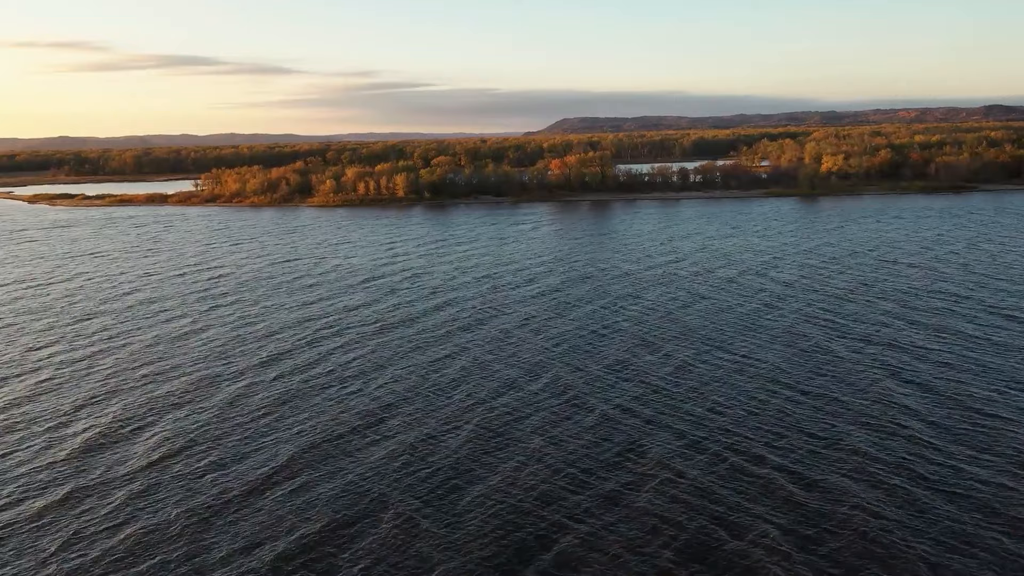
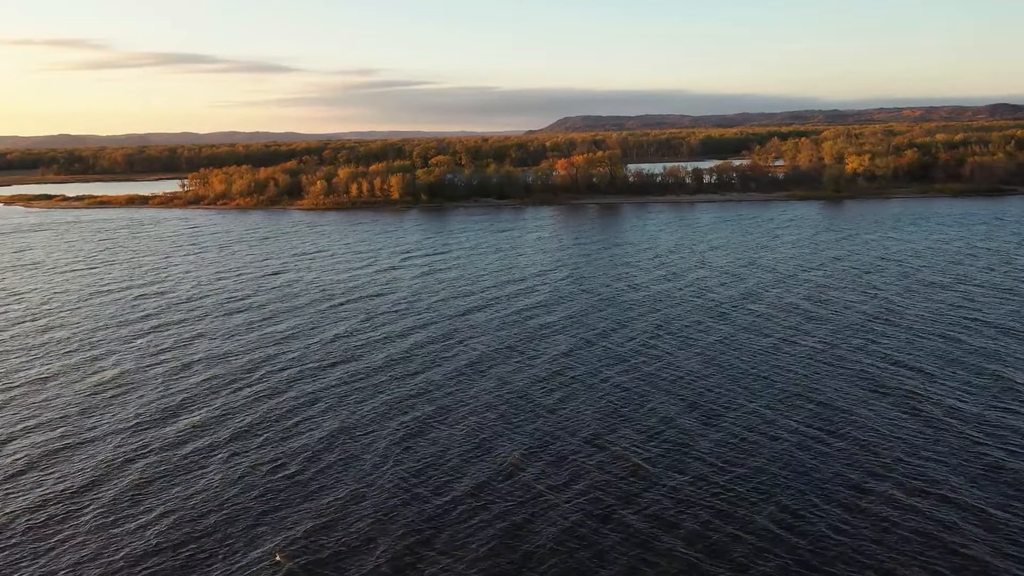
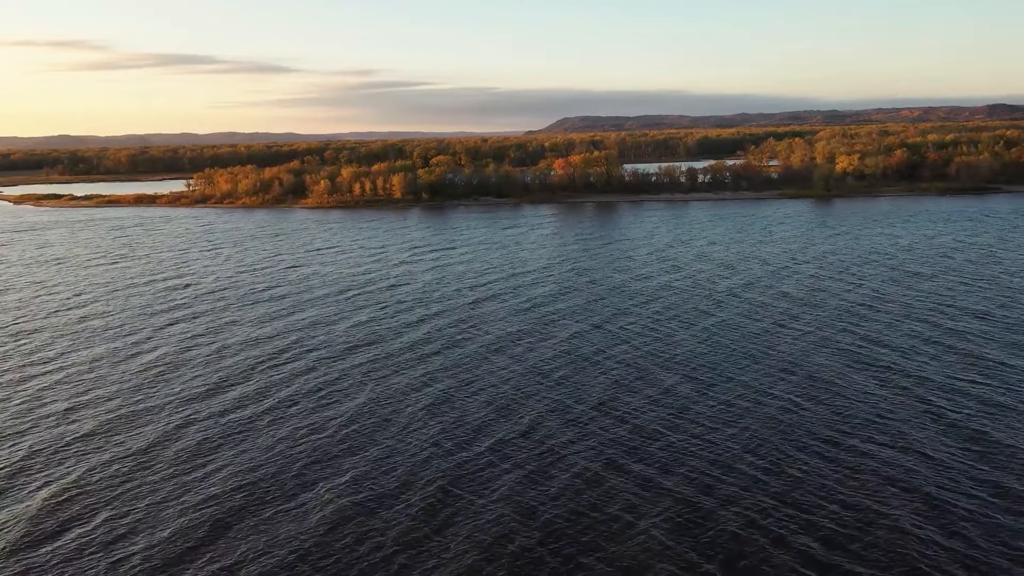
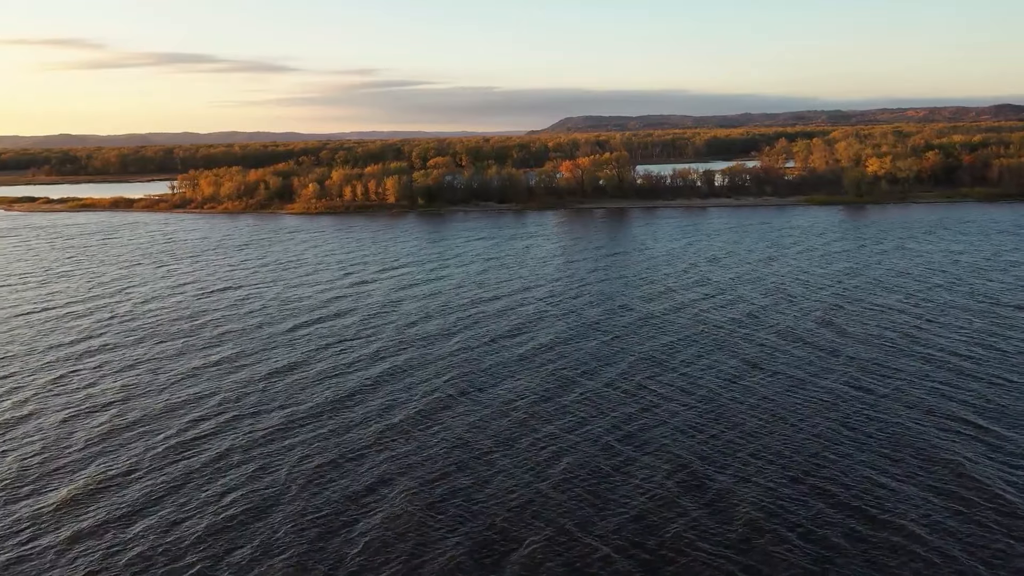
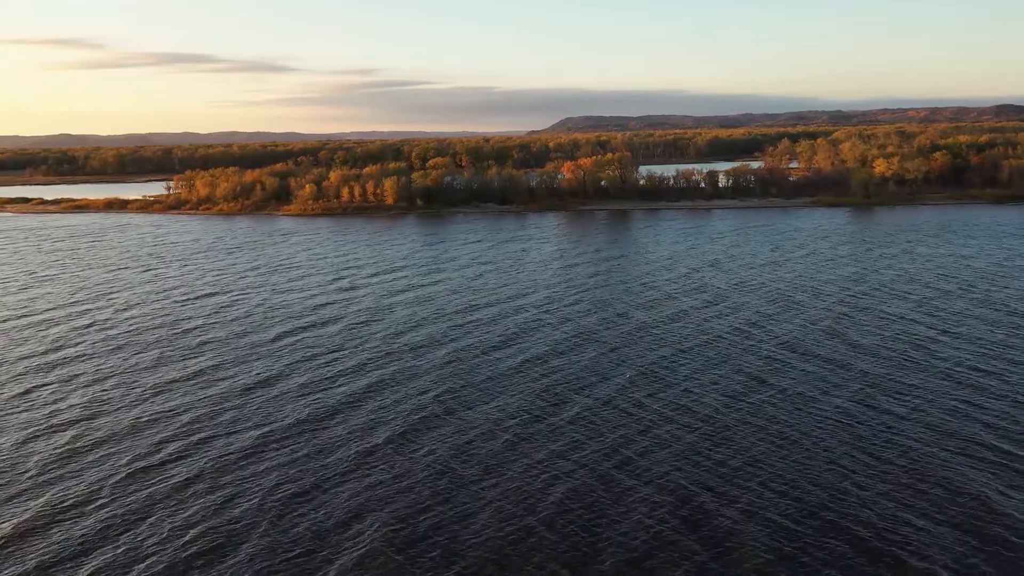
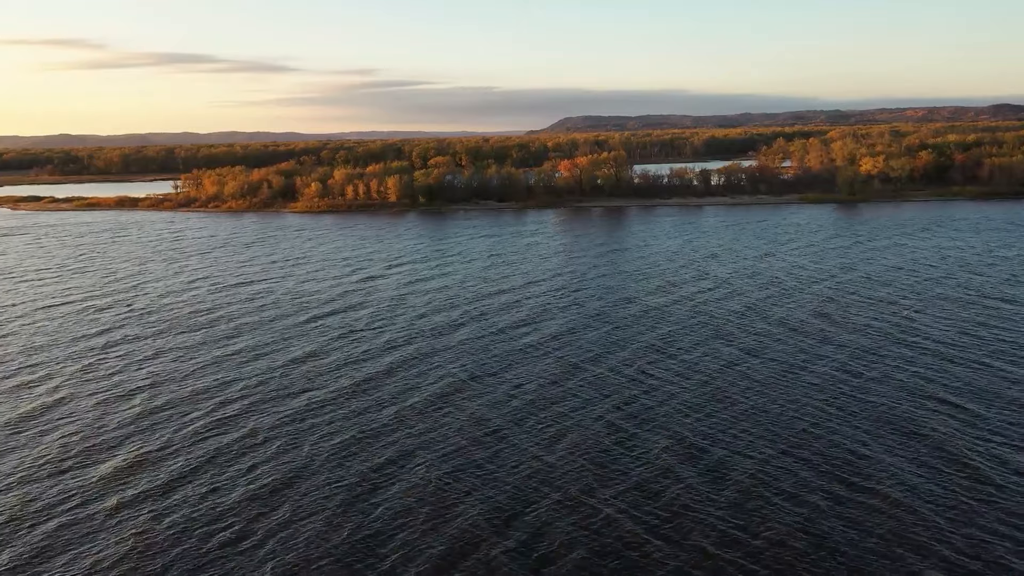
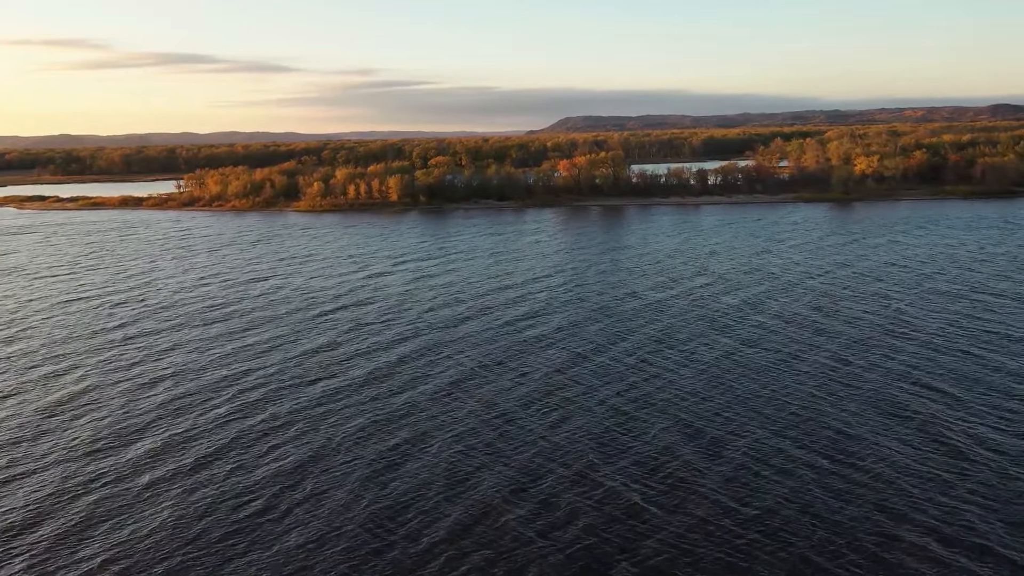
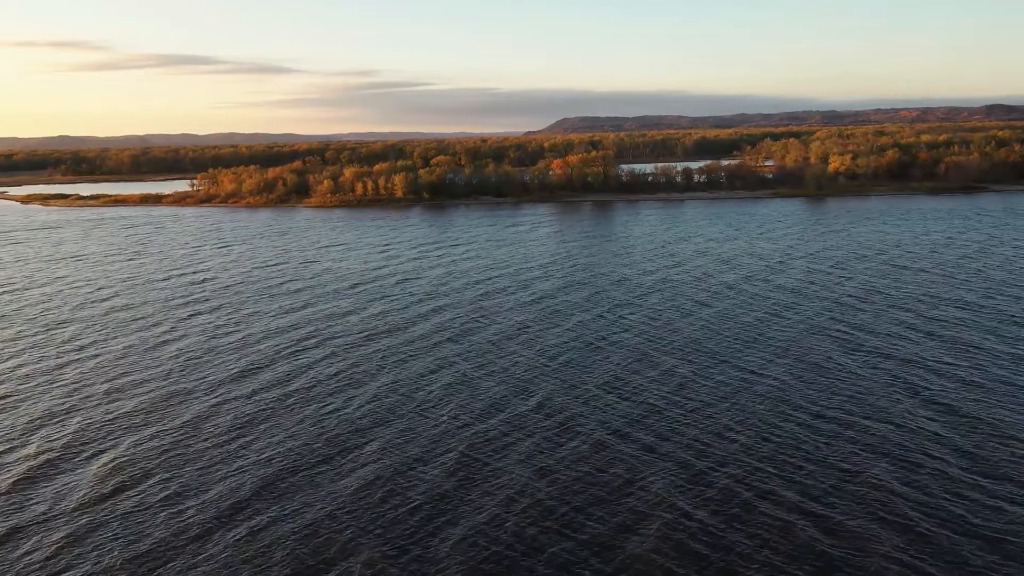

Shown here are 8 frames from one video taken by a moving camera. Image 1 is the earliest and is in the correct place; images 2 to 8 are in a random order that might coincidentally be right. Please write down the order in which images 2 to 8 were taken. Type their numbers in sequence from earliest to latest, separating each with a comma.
8, 3, 2, 7, 6, 4, 5
